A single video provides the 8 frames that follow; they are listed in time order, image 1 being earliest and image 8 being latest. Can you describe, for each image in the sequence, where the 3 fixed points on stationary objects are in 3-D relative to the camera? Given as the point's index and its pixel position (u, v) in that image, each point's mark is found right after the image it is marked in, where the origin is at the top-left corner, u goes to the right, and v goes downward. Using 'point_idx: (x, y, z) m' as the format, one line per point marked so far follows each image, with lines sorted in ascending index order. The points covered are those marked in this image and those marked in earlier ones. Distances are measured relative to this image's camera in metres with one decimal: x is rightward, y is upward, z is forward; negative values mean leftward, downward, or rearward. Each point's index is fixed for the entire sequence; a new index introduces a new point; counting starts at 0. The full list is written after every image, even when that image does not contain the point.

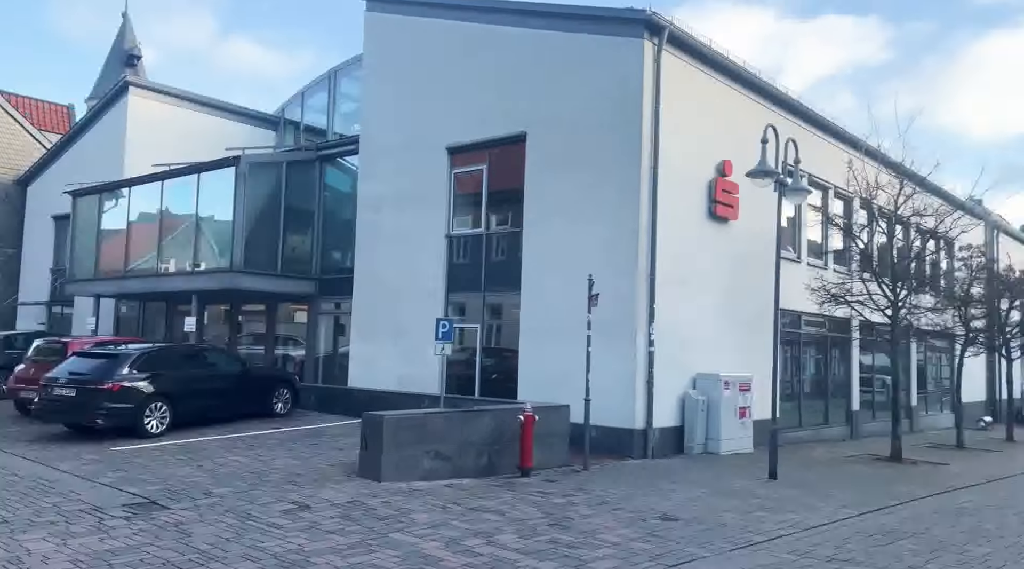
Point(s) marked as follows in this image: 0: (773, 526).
0: (+2.8, -2.6, +8.7) m
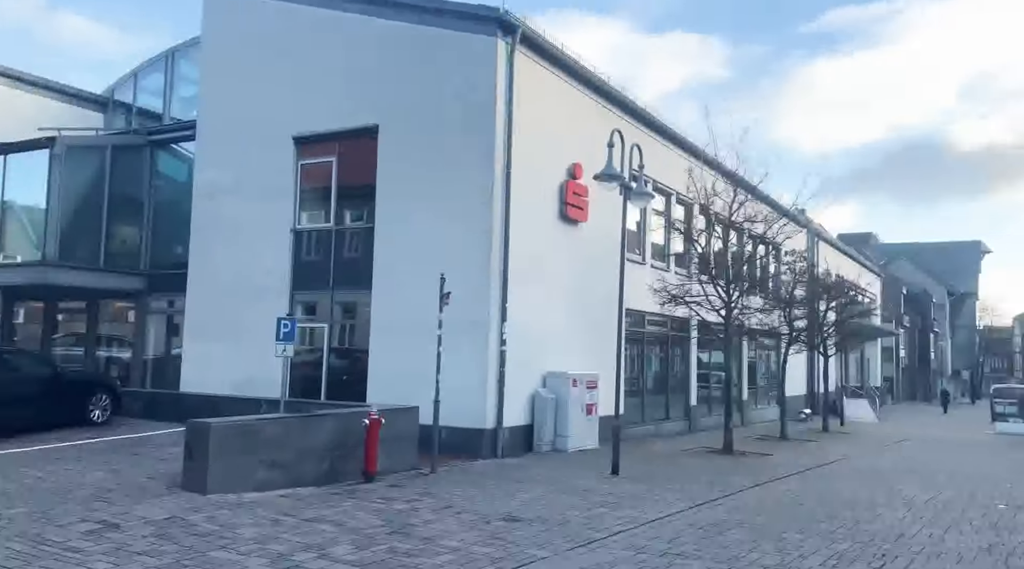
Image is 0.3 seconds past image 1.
0: (+1.1, -2.7, +8.9) m
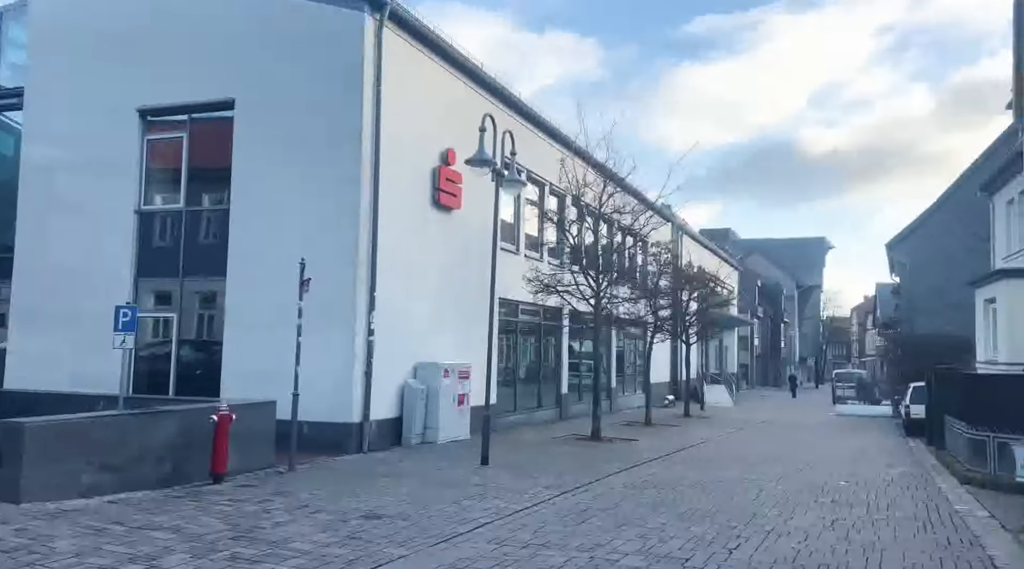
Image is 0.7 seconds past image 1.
0: (-0.4, -2.5, +8.7) m
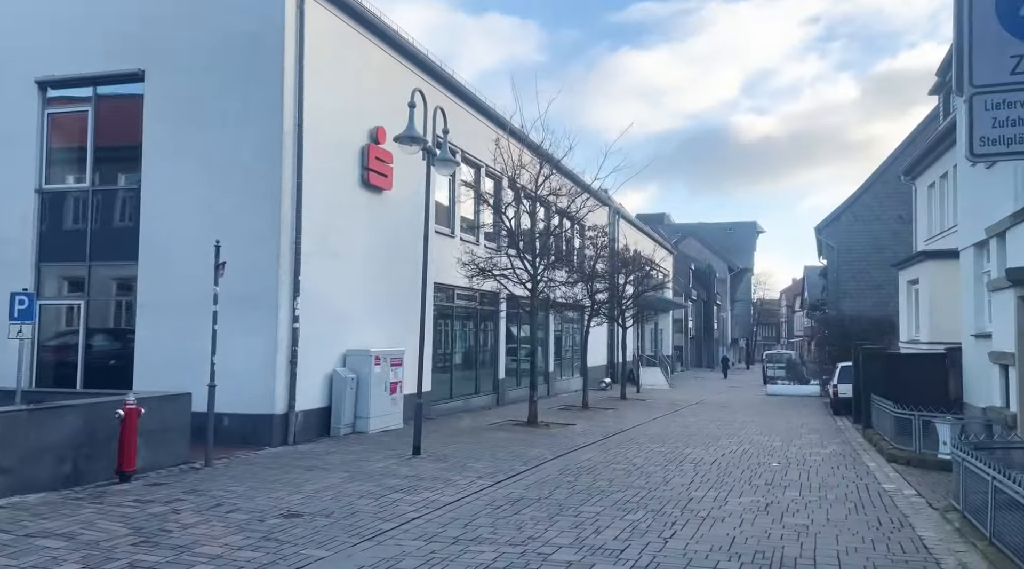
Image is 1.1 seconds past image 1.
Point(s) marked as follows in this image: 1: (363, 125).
0: (-1.1, -2.3, +8.3) m
1: (-2.7, +2.9, +14.6) m
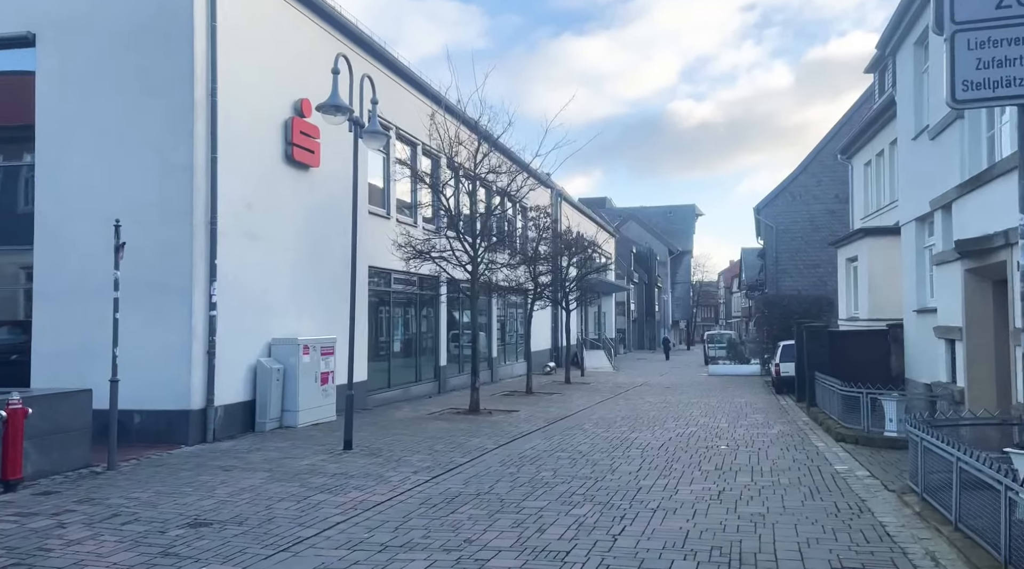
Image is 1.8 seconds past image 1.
0: (-1.7, -2.1, +7.5) m
1: (-3.9, +3.2, +13.6) m
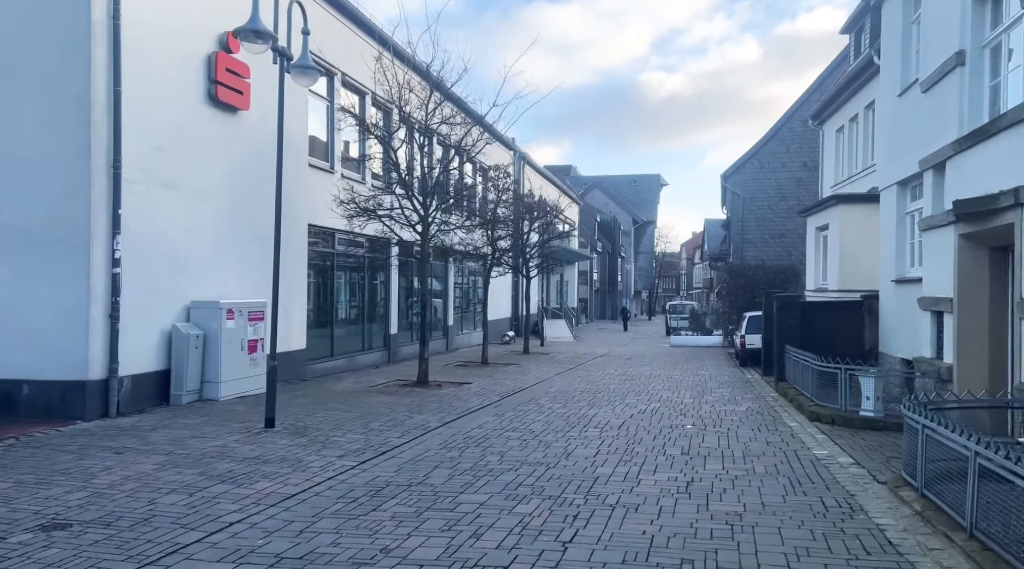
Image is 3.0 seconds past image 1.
0: (-2.3, -1.8, +6.2) m
1: (-4.6, +3.8, +12.0) m
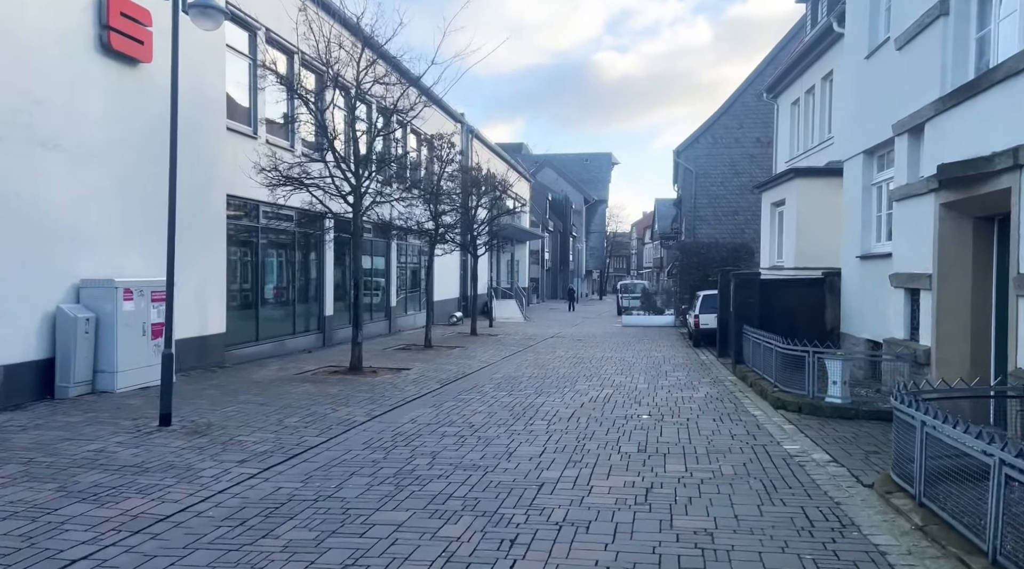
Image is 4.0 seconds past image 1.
0: (-2.7, -1.6, +4.9) m
1: (-5.4, +4.1, +10.4) m
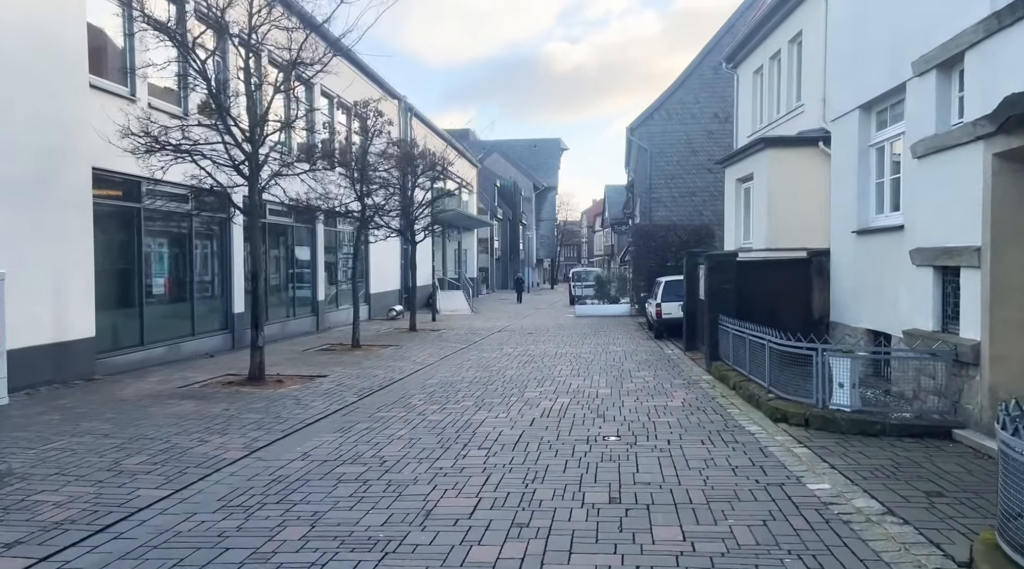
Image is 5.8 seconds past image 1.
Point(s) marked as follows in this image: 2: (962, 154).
0: (-3.1, -1.6, +2.4) m
1: (-6.2, +4.2, +7.6) m
2: (+4.2, +1.2, +7.4) m
